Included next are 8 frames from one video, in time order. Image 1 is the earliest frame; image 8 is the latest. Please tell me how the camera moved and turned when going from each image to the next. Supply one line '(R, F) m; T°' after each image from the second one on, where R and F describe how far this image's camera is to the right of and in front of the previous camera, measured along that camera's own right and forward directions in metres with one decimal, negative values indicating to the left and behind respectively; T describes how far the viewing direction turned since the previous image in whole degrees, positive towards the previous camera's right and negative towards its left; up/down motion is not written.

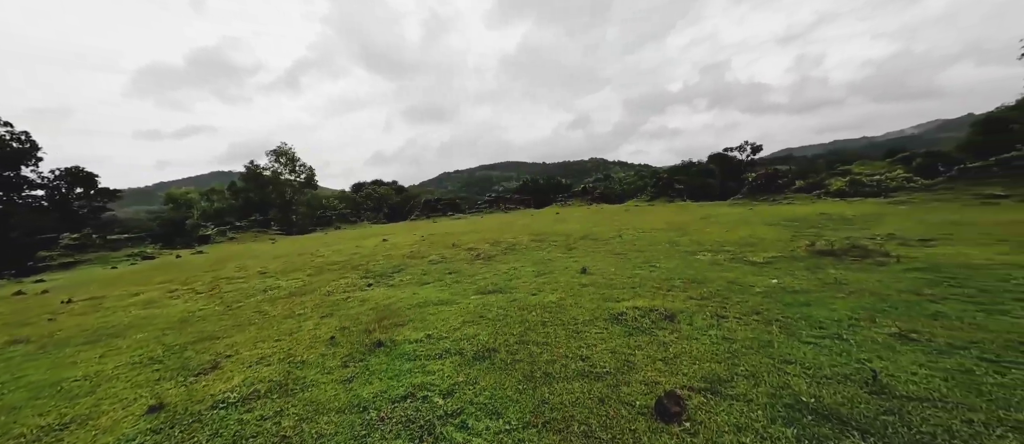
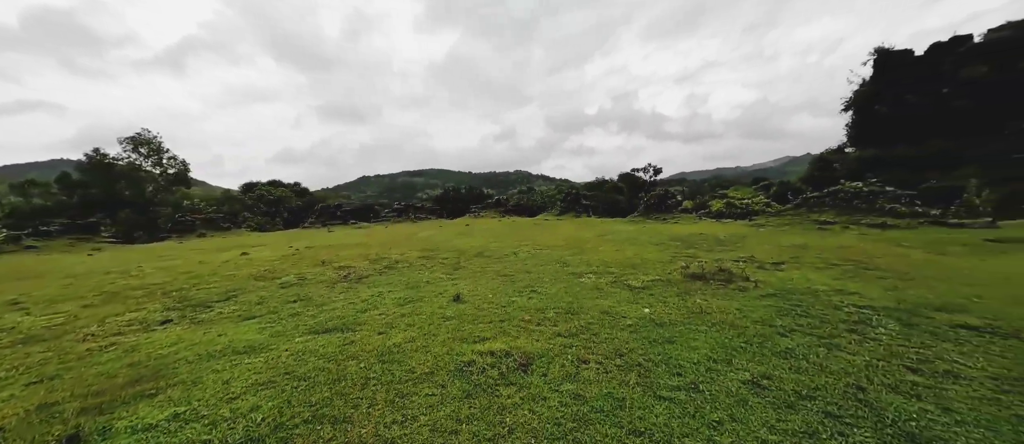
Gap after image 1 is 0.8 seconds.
(+1.5, +1.2) m; +12°
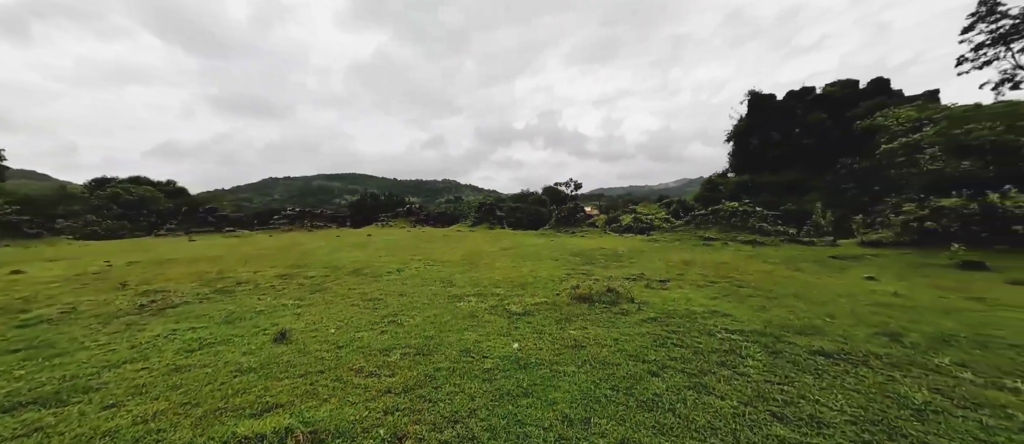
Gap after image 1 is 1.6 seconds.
(+1.5, +1.4) m; +12°
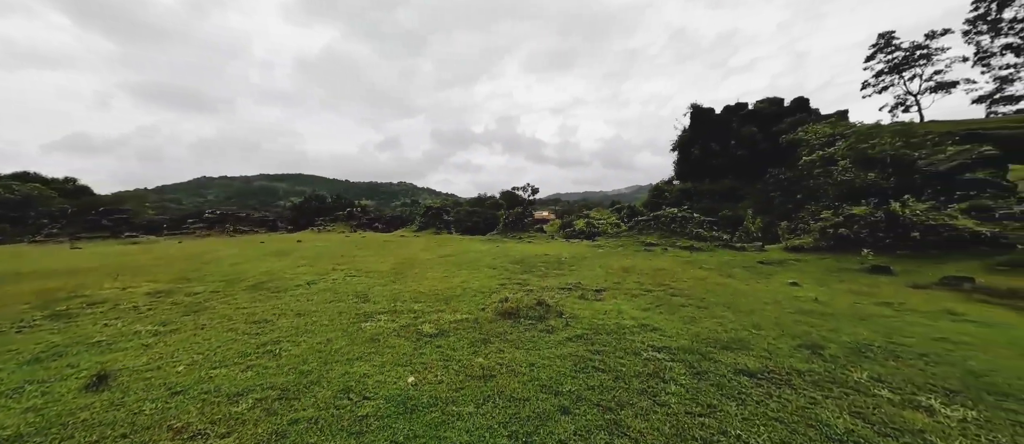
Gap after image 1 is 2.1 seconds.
(+1.0, +0.9) m; +7°
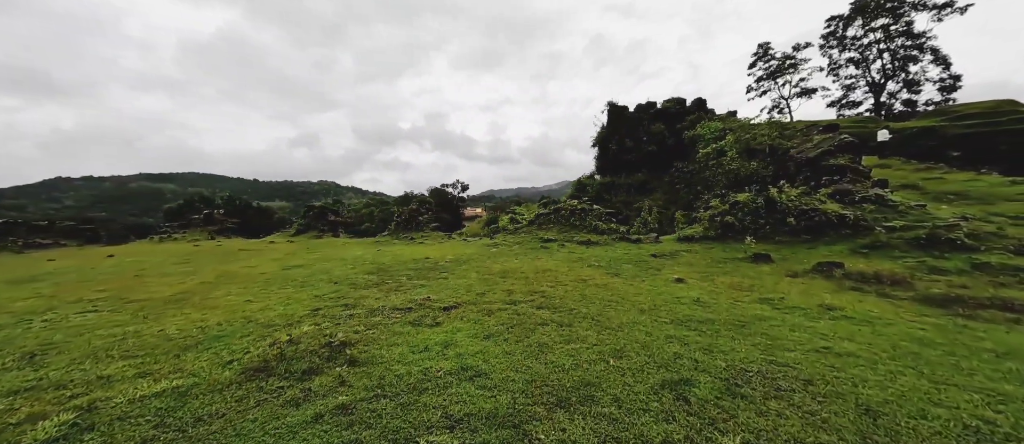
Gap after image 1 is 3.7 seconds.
(+2.9, +2.6) m; +11°
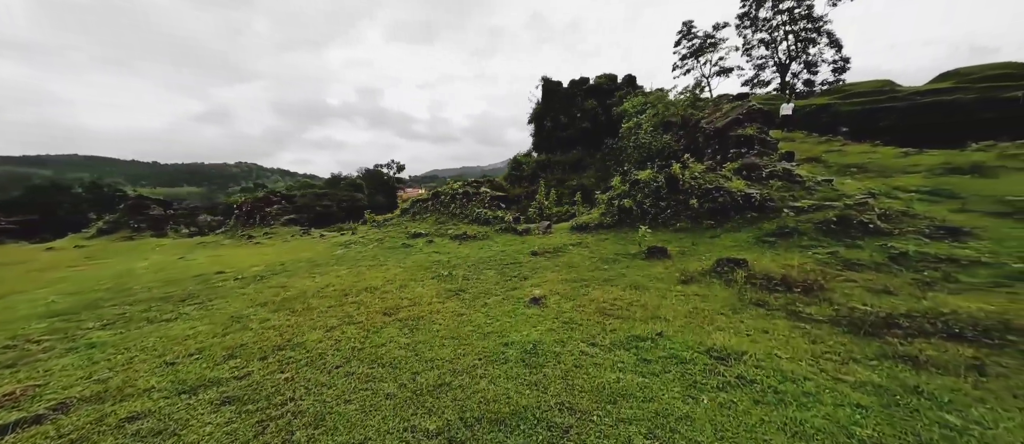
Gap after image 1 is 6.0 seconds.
(+3.8, +3.9) m; +9°
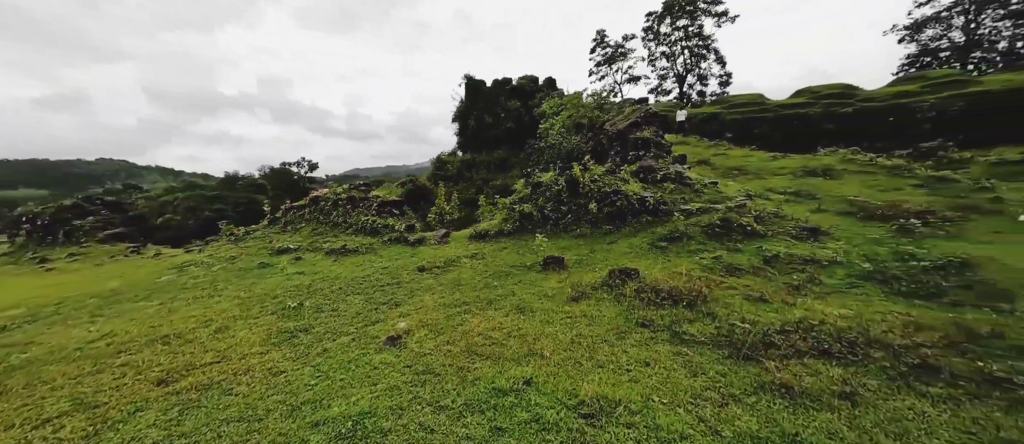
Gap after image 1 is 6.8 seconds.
(+1.4, +1.3) m; +11°
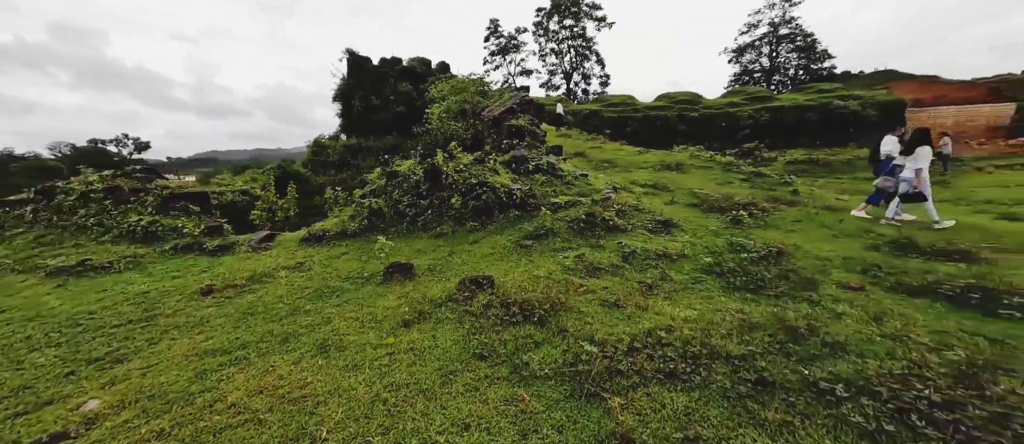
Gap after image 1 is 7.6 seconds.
(+1.5, +1.6) m; +16°
